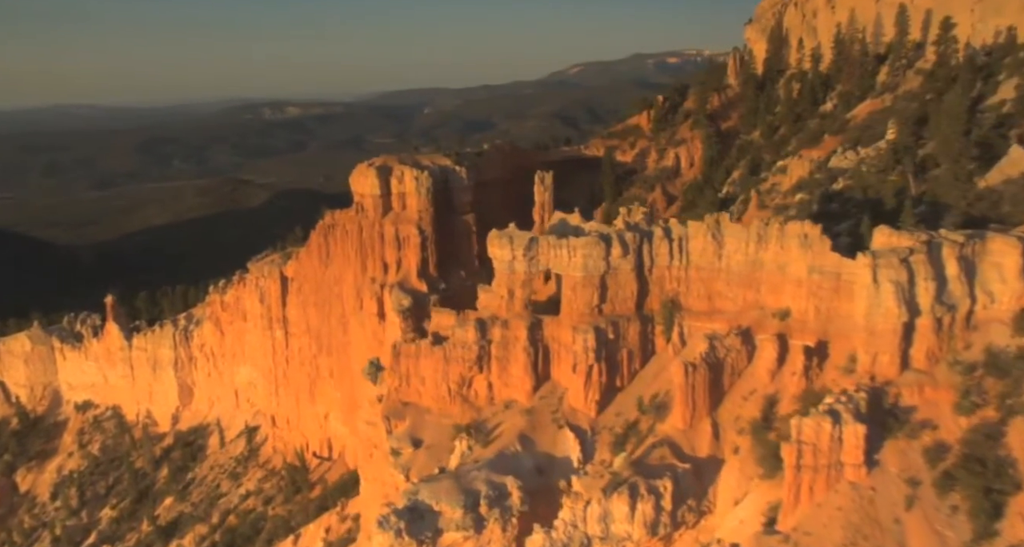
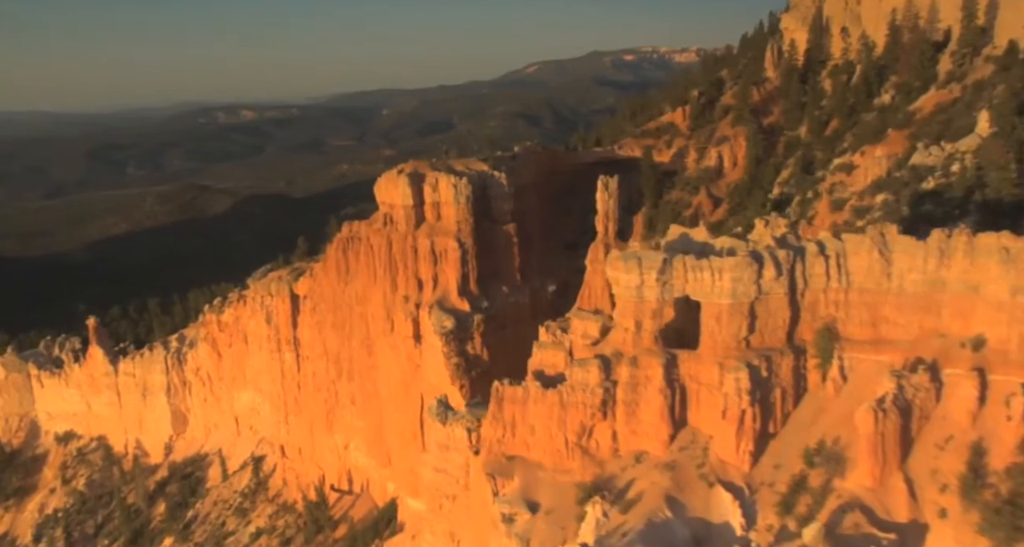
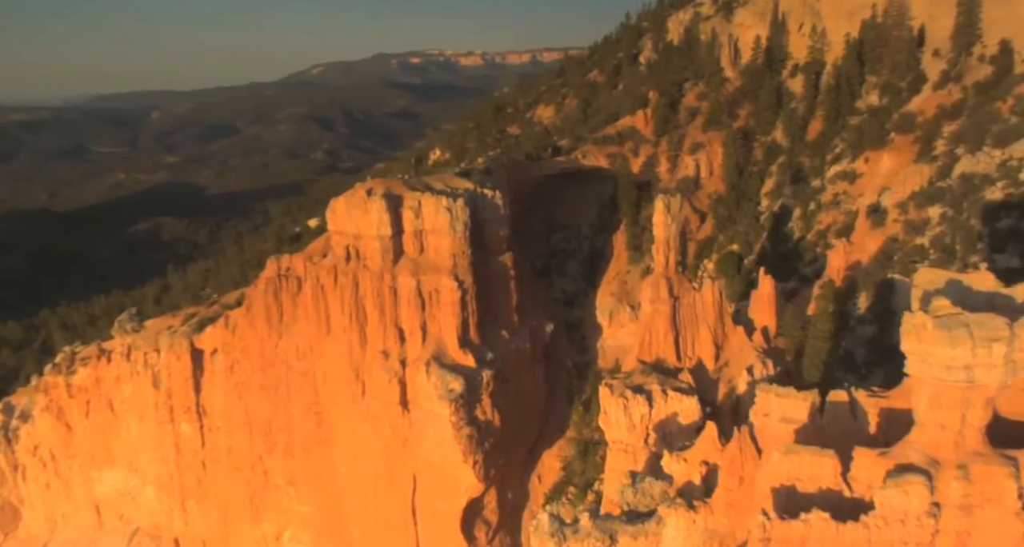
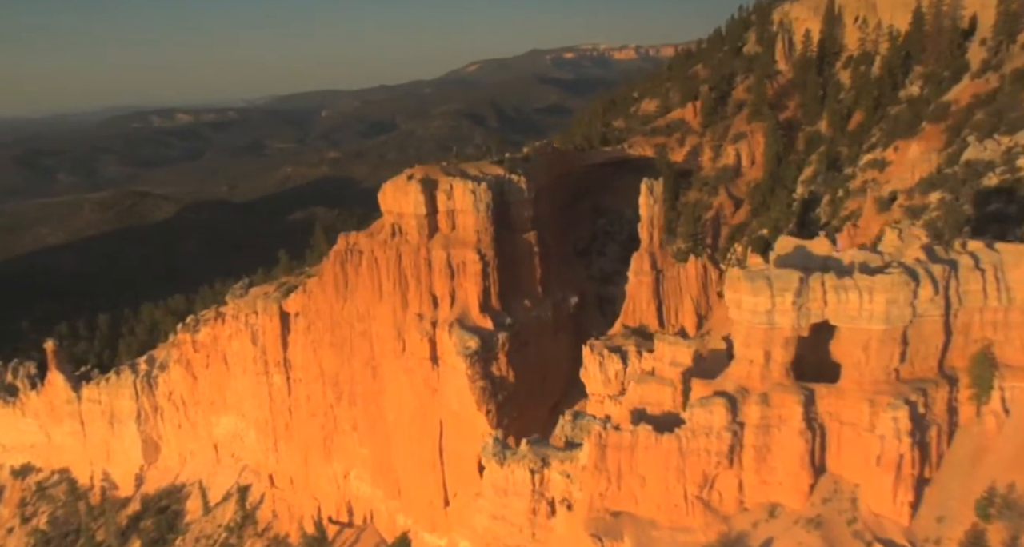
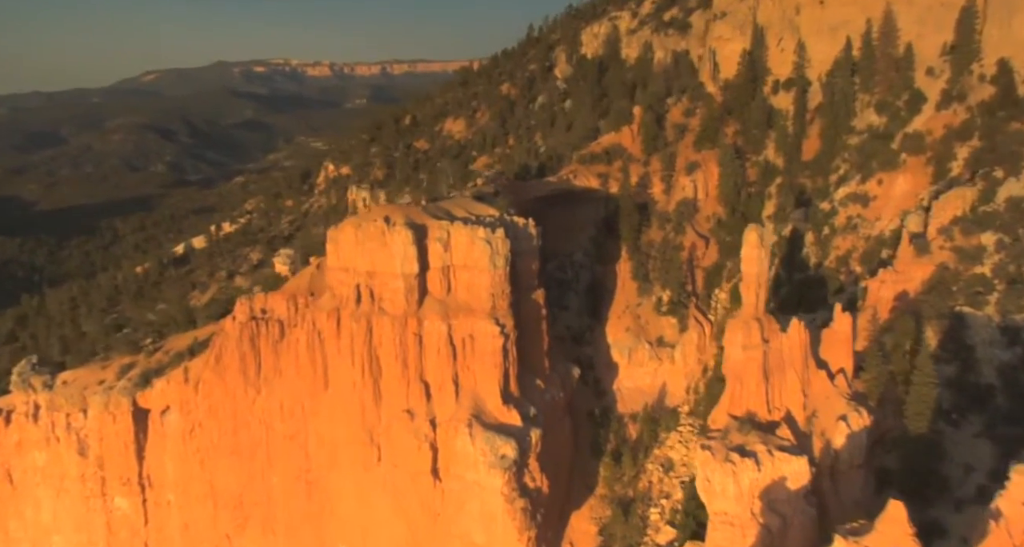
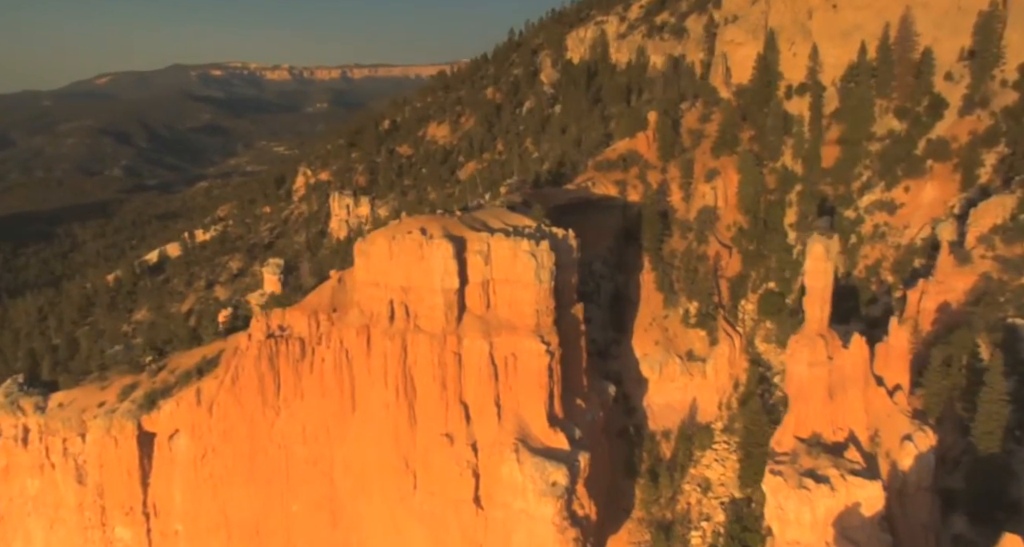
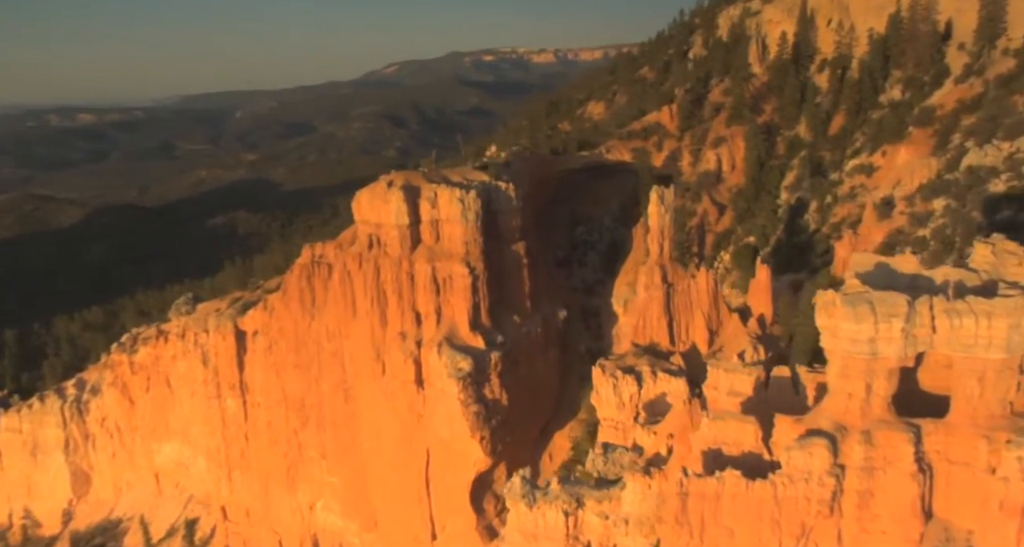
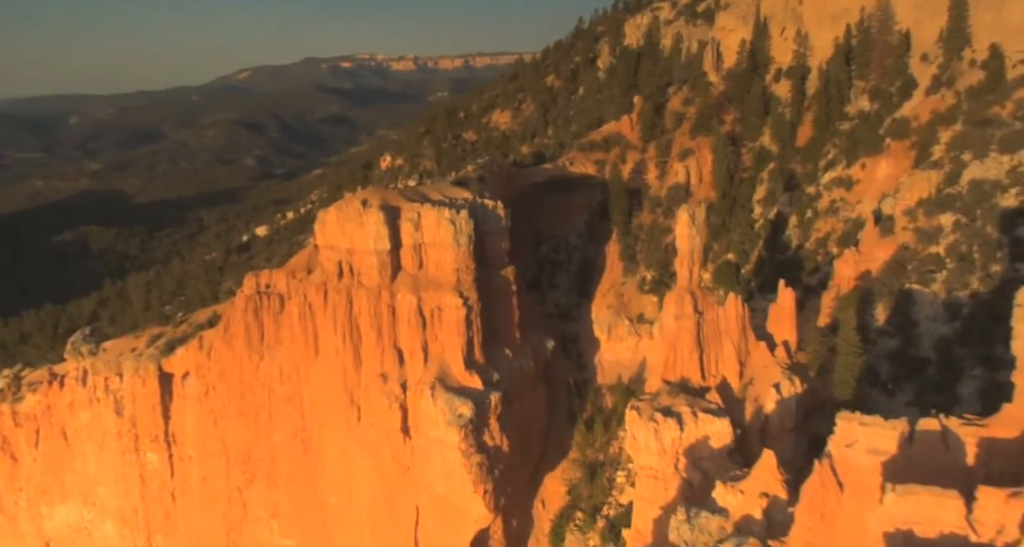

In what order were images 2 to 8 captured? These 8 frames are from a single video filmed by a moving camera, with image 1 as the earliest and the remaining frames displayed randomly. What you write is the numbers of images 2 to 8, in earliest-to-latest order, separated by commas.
2, 4, 7, 3, 8, 5, 6
